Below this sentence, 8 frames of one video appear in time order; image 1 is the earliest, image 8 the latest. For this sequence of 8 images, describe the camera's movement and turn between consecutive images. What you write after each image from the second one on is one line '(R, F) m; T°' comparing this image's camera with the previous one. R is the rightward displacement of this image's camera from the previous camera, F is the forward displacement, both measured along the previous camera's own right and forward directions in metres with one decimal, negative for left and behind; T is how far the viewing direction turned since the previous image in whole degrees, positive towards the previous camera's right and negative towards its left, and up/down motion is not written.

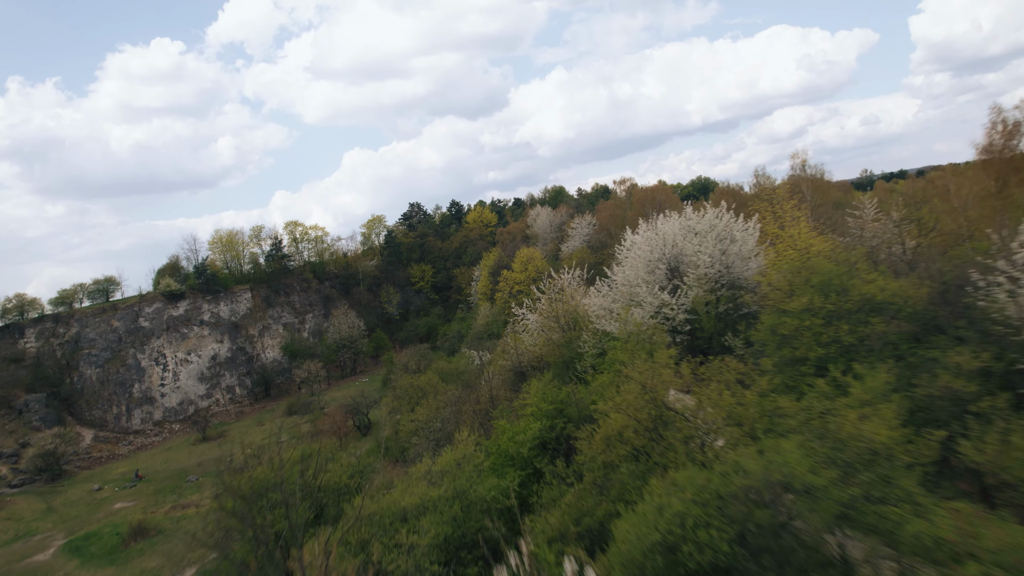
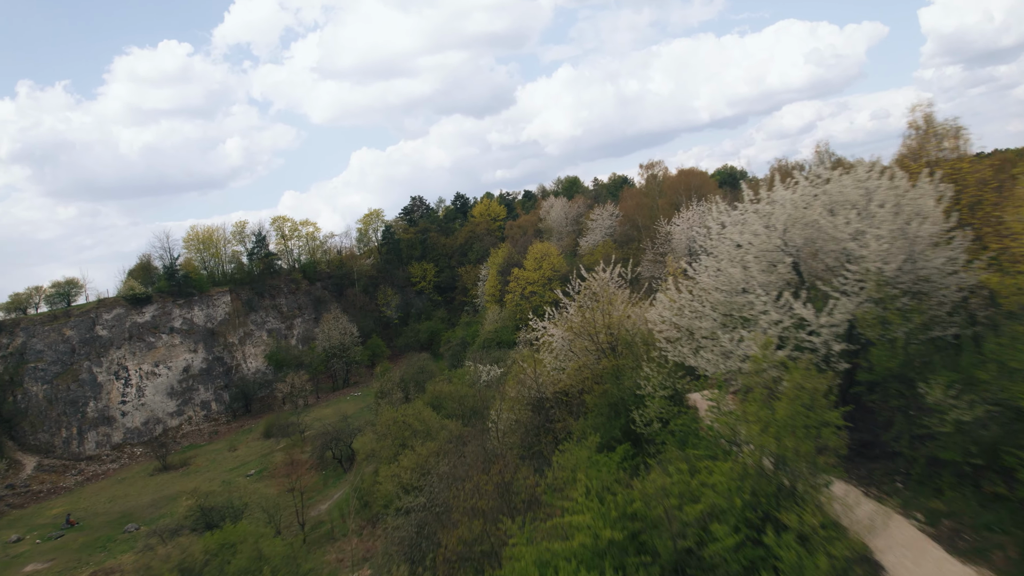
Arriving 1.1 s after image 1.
(-0.2, +6.8) m; -1°
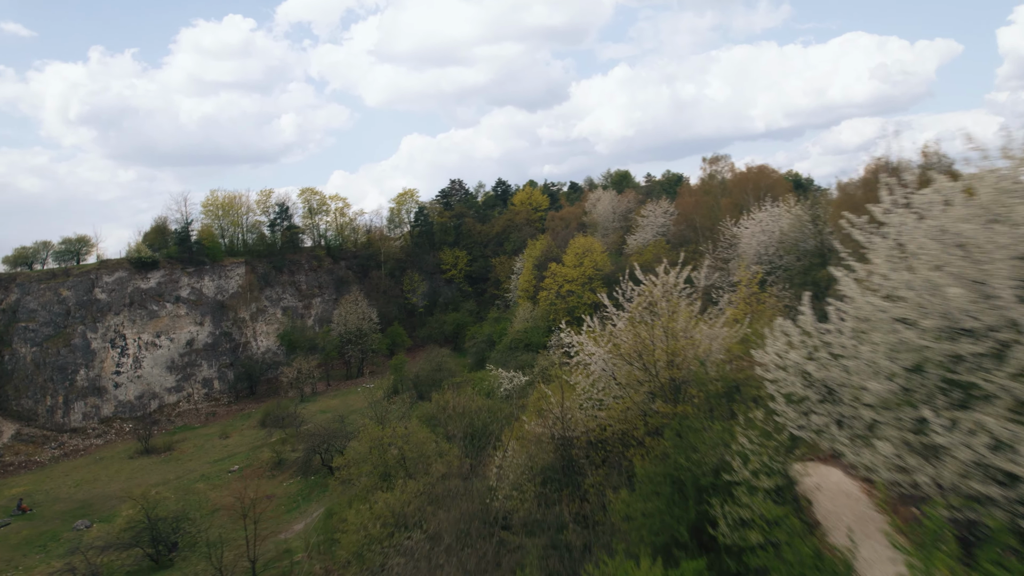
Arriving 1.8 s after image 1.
(+0.2, +4.8) m; -3°
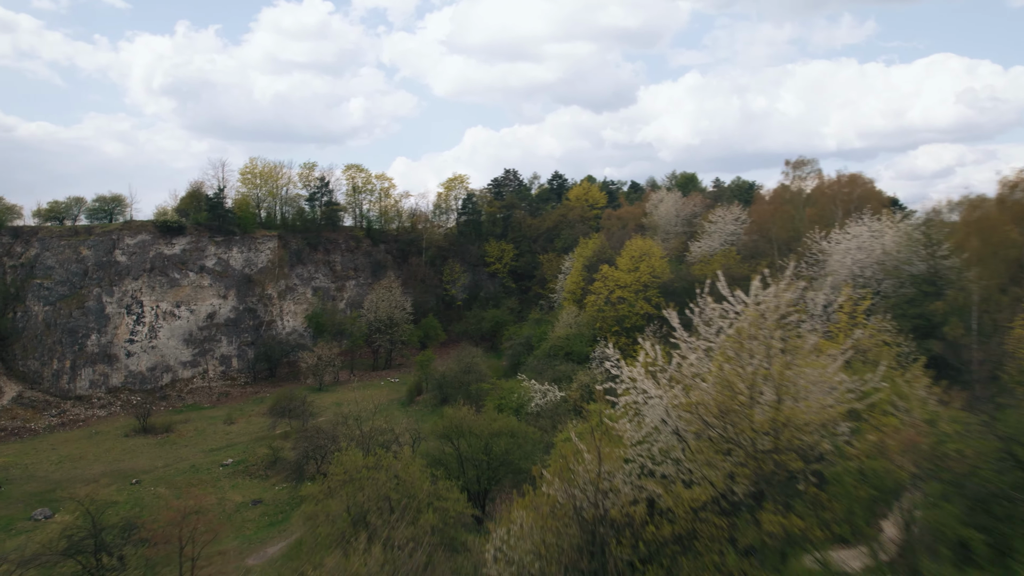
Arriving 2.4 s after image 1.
(+0.3, +4.1) m; -4°
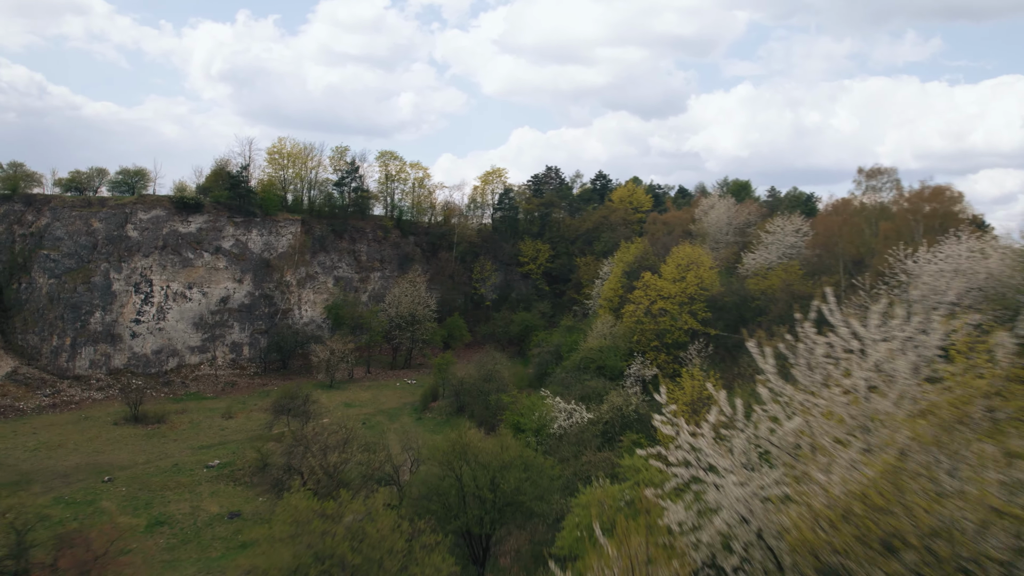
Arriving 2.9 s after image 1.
(+0.3, +3.3) m; -3°
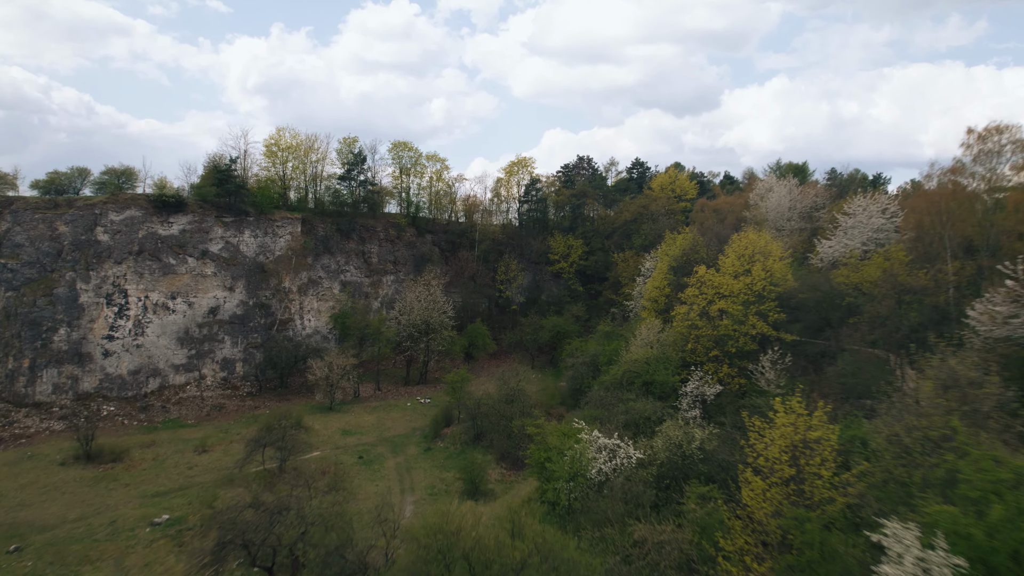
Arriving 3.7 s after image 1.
(+0.4, +5.7) m; -3°
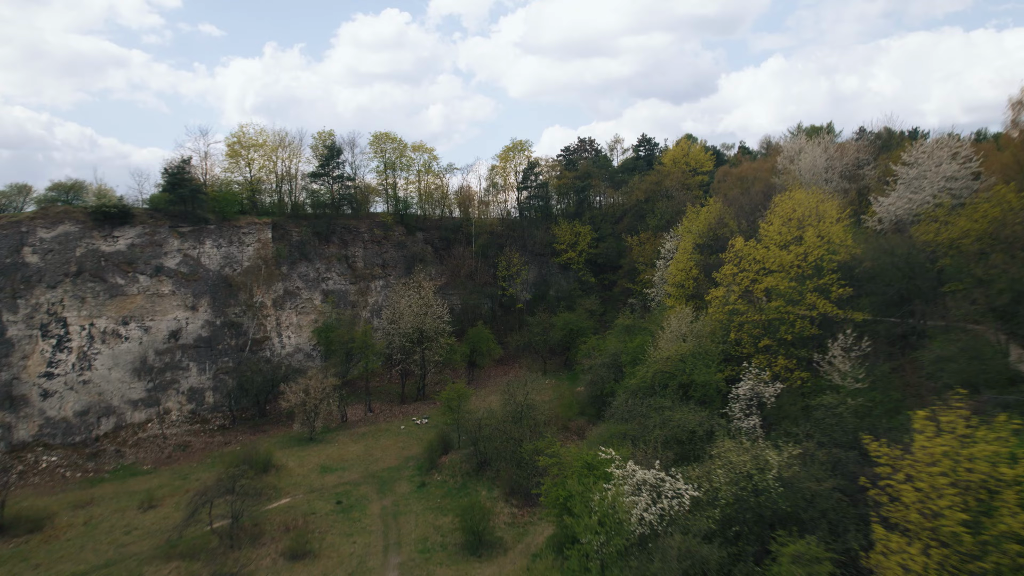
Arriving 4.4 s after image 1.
(+0.4, +4.9) m; -1°
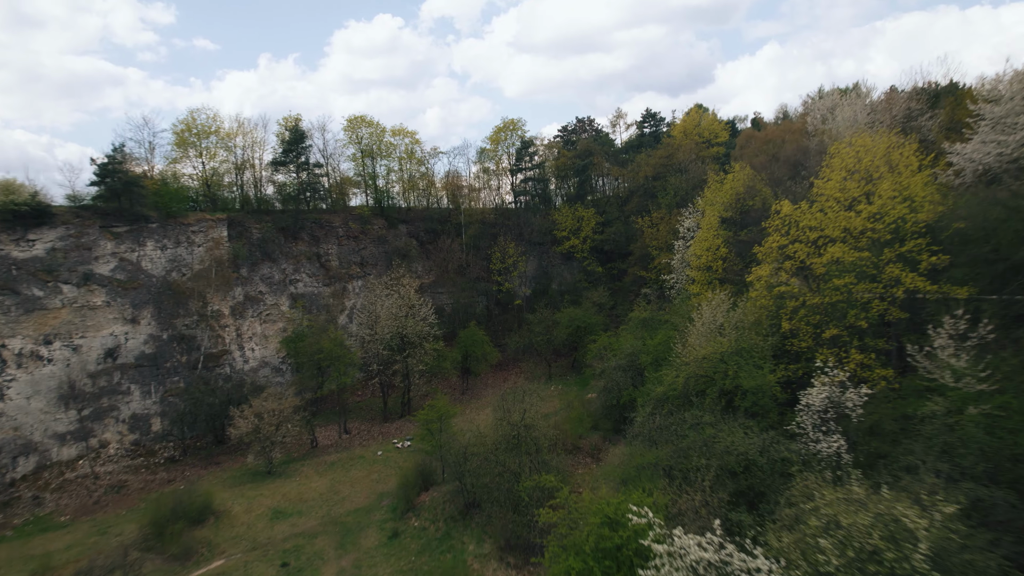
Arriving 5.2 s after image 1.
(+0.4, +4.9) m; 0°
